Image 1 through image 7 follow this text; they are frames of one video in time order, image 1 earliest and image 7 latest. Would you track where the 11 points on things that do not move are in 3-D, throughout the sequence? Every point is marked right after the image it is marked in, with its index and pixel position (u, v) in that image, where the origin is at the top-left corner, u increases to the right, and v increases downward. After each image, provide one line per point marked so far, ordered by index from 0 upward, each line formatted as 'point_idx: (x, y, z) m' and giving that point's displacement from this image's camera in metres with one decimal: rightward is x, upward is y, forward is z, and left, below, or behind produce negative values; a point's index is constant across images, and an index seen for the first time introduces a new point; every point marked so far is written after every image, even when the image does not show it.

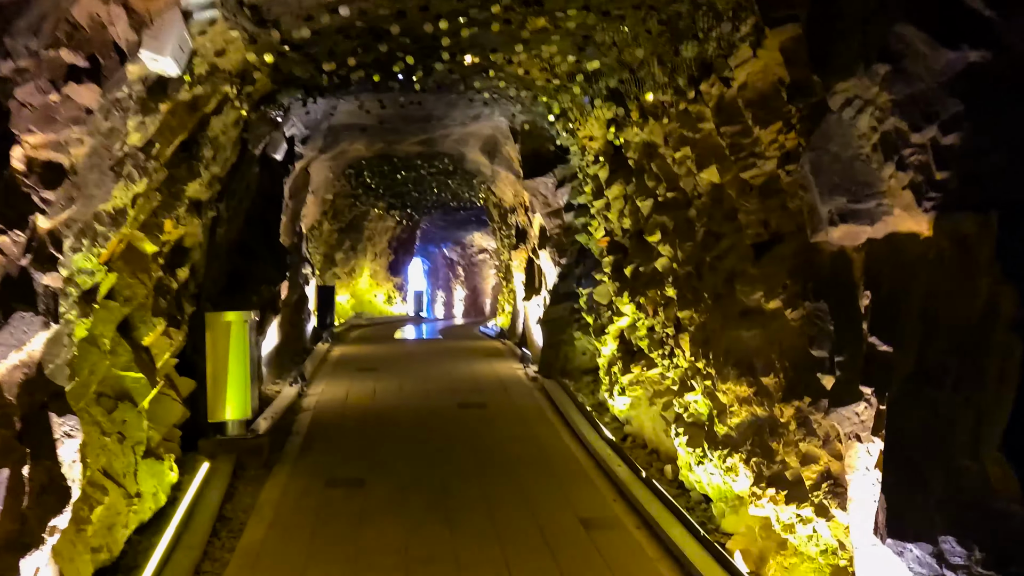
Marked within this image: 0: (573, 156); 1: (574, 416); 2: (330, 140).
0: (+0.5, +1.1, +8.5) m
1: (+0.5, -1.0, +7.7) m
2: (-1.9, +1.5, +10.2) m
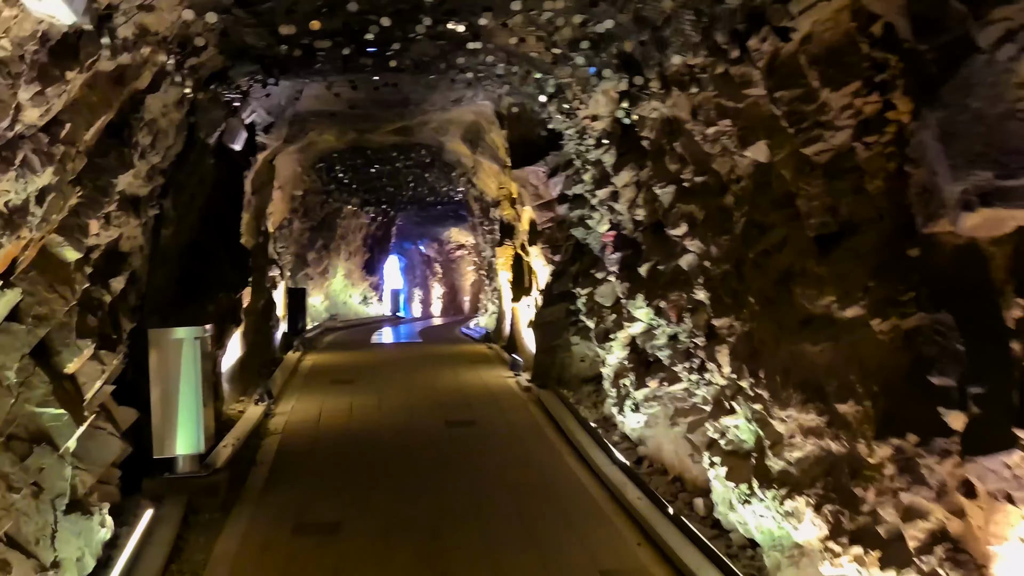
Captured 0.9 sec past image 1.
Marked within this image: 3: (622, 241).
0: (+0.4, +1.1, +7.6) m
1: (+0.5, -1.0, +6.8) m
2: (-2.0, +1.5, +9.2) m
3: (+0.7, +0.3, +6.4) m
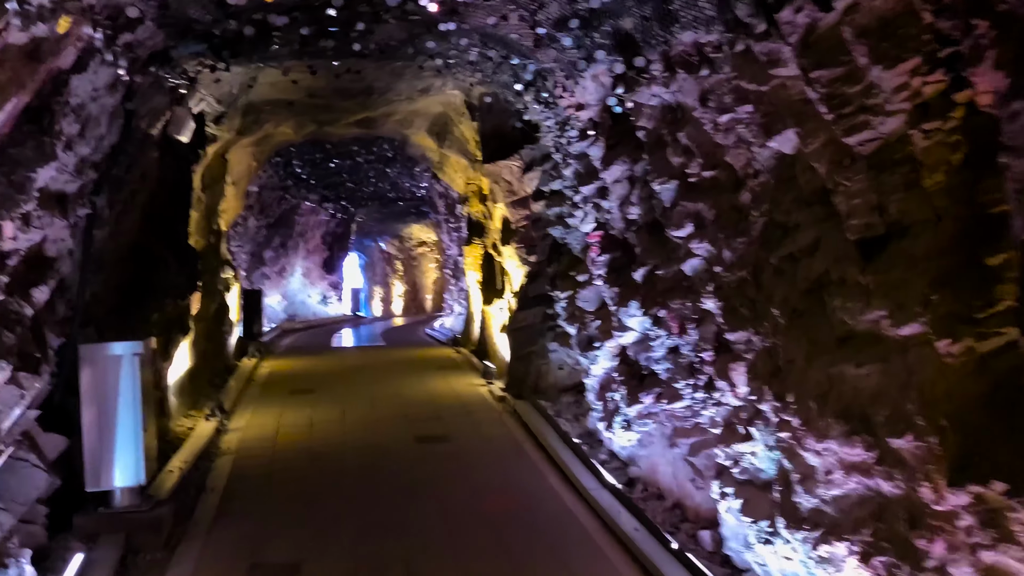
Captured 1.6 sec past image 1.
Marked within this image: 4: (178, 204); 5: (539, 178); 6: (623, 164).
0: (+0.3, +1.1, +7.0) m
1: (+0.3, -1.0, +6.3) m
2: (-2.2, +1.4, +8.5) m
3: (+0.6, +0.3, +5.9) m
4: (-2.4, +0.6, +7.0) m
5: (+0.2, +0.8, +7.8) m
6: (+0.6, +0.6, +5.1) m
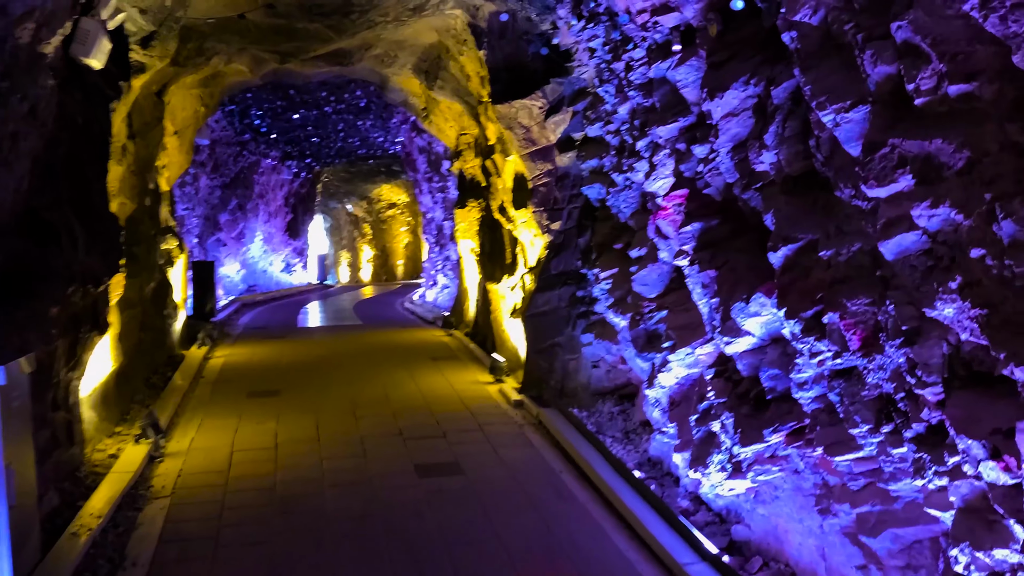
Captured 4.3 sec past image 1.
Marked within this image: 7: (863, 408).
0: (+0.4, +1.2, +5.3) m
1: (+0.5, -0.9, +4.6) m
2: (-2.1, +1.6, +6.6) m
3: (+0.8, +0.3, +4.1) m
4: (-2.2, +0.7, +5.2) m
5: (+0.3, +1.0, +6.0) m
6: (+0.8, +0.7, +3.4) m
7: (+1.0, -0.4, +3.0) m
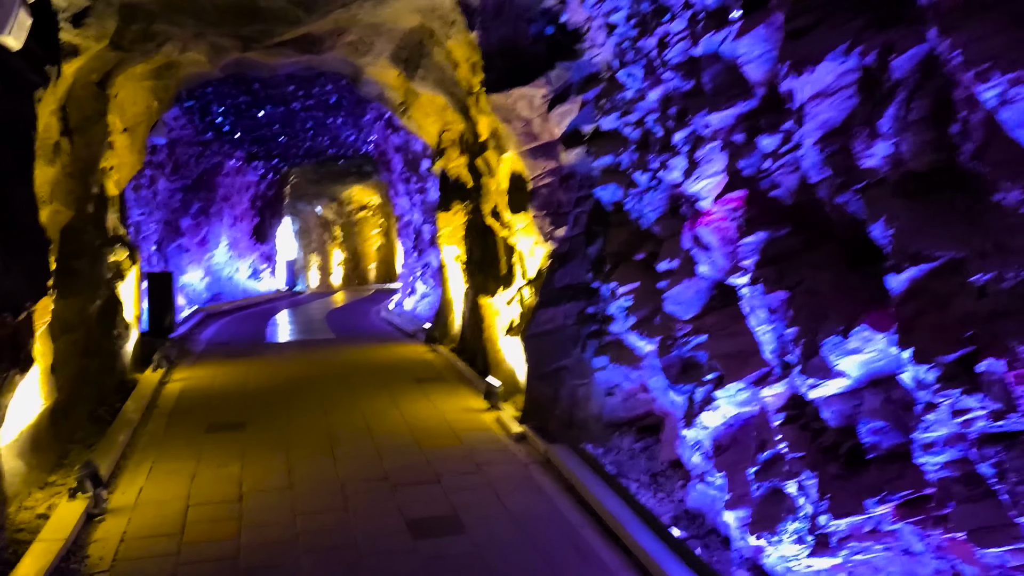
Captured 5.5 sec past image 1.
0: (+0.4, +1.1, +4.5) m
1: (+0.6, -1.0, +3.8) m
2: (-2.2, +1.5, +5.8) m
3: (+0.8, +0.3, +3.3) m
4: (-2.2, +0.6, +4.3) m
5: (+0.3, +0.9, +5.2) m
6: (+0.9, +0.6, +2.6) m
7: (+1.1, -0.4, +2.2) m
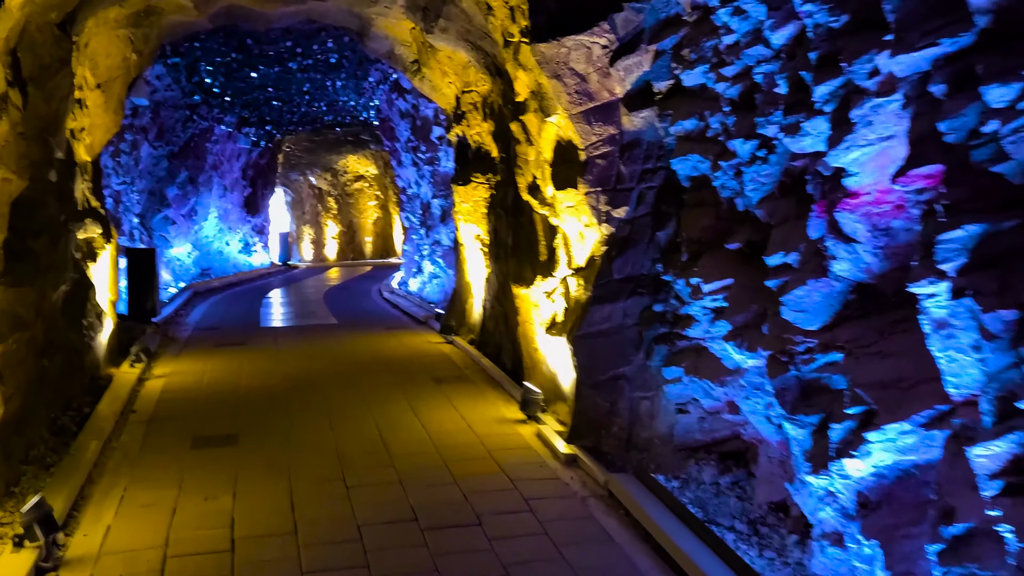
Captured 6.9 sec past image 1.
0: (+0.7, +1.1, +3.5) m
1: (+0.8, -1.0, +2.9) m
2: (-1.9, +1.5, +4.7) m
3: (+1.1, +0.2, +2.4) m
4: (-1.9, +0.6, +3.3) m
5: (+0.6, +0.9, +4.2) m
6: (+1.1, +0.5, +1.6) m
7: (+1.4, -0.5, +1.2) m
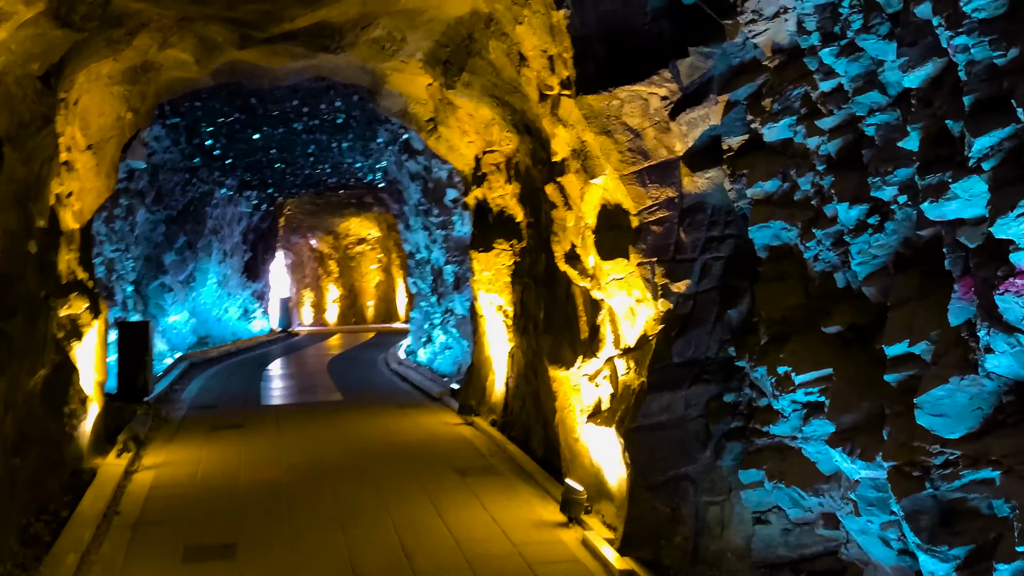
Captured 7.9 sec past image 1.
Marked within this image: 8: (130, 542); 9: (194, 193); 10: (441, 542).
0: (+0.9, +0.9, +2.9) m
1: (+1.0, -1.3, +2.2) m
2: (-1.7, +1.2, +4.2) m
3: (+1.3, 0.0, +1.8) m
4: (-1.7, +0.3, +2.7) m
5: (+0.7, +0.6, +3.6) m
6: (+1.3, +0.4, +1.0) m
7: (+1.6, -0.6, +0.6) m
8: (-1.7, -1.1, +4.5) m
9: (-4.4, +1.3, +13.9) m
10: (-0.3, -1.1, +4.5) m
